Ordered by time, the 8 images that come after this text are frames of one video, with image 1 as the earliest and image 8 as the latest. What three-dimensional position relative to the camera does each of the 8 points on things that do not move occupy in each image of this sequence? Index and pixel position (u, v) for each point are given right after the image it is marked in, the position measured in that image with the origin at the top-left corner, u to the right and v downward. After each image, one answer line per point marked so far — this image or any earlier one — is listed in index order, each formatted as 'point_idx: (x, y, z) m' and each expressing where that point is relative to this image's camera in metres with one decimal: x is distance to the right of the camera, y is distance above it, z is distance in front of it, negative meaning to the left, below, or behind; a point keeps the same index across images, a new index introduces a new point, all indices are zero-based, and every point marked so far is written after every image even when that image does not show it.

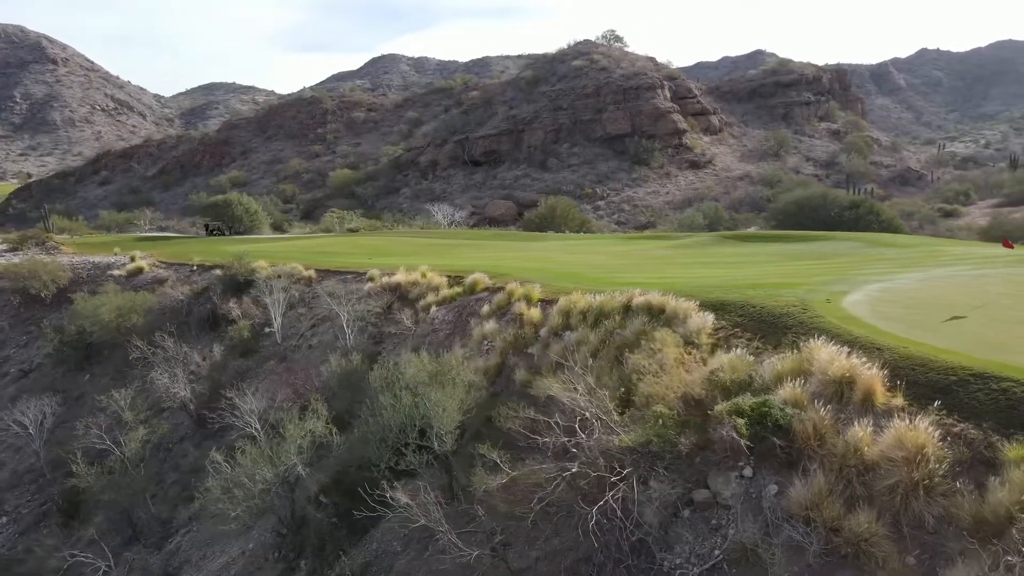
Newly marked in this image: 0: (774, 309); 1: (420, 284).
0: (+2.6, -0.2, +7.2) m
1: (-1.7, +0.1, +13.4) m
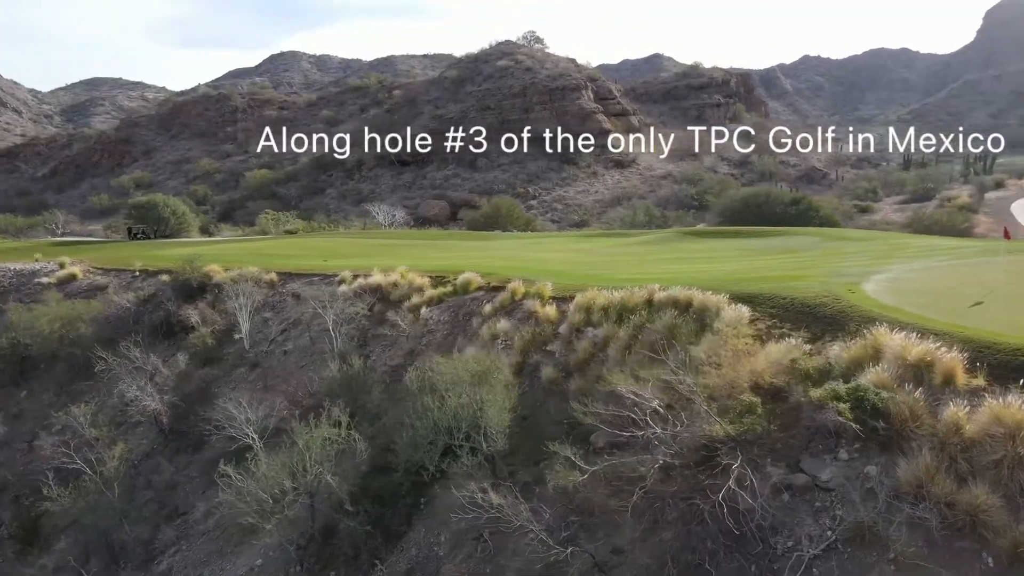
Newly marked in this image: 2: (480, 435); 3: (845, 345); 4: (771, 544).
0: (+3.1, -0.1, +7.5) m
1: (-2.0, +0.1, +13.2) m
2: (-0.3, -1.5, +7.3) m
3: (+2.8, -0.5, +6.1) m
4: (+1.7, -1.7, +4.9) m
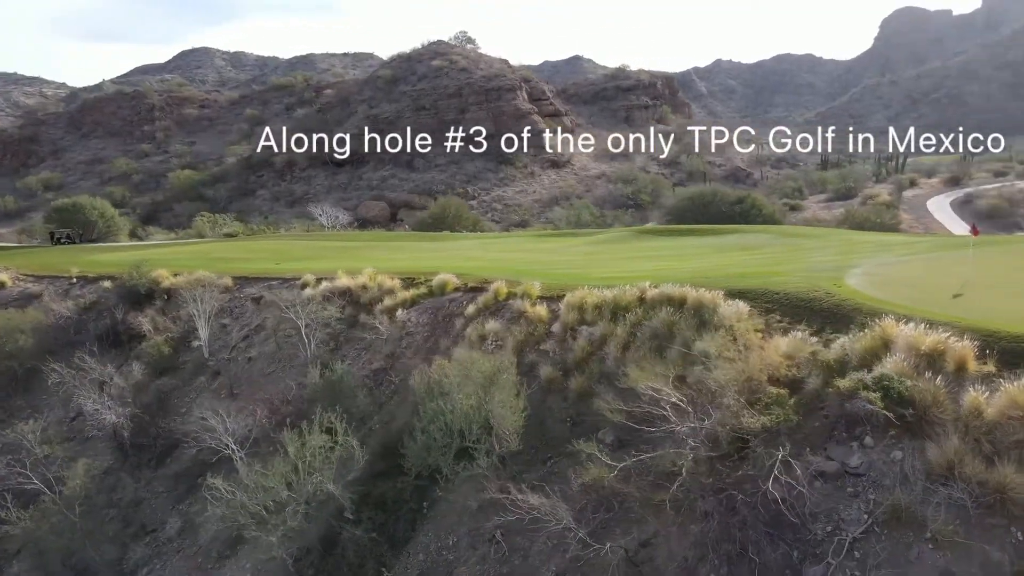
0: (+3.1, -0.1, +7.9) m
1: (-2.5, 0.0, +12.9) m
2: (-0.1, -1.5, +7.3) m
3: (+3.0, -0.4, +6.4) m
4: (+2.1, -1.7, +5.1) m
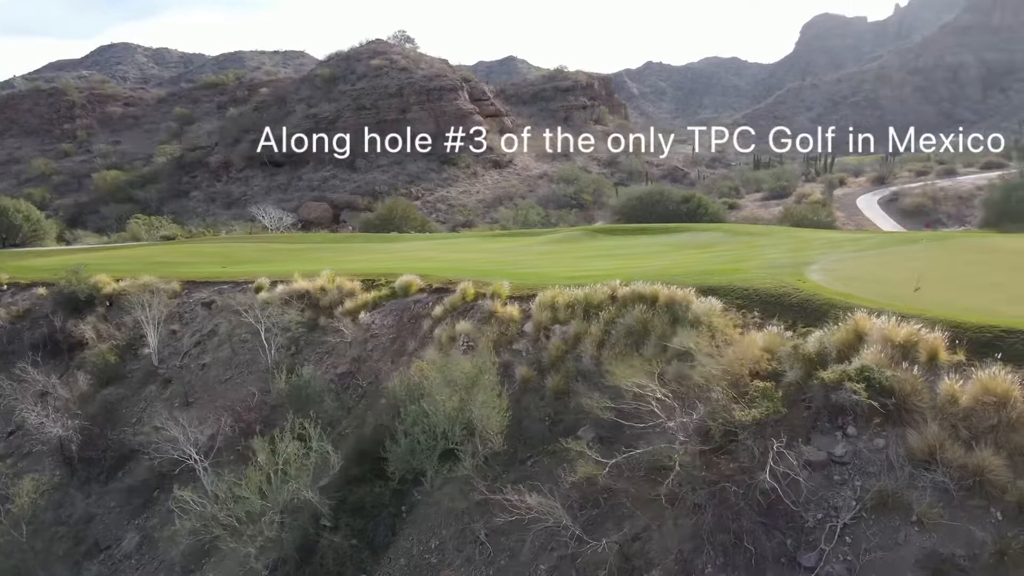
0: (+2.9, 0.0, +8.1) m
1: (-3.1, 0.0, +12.7) m
2: (-0.3, -1.5, +7.2) m
3: (+2.8, -0.4, +6.6) m
4: (+2.1, -1.7, +5.2) m
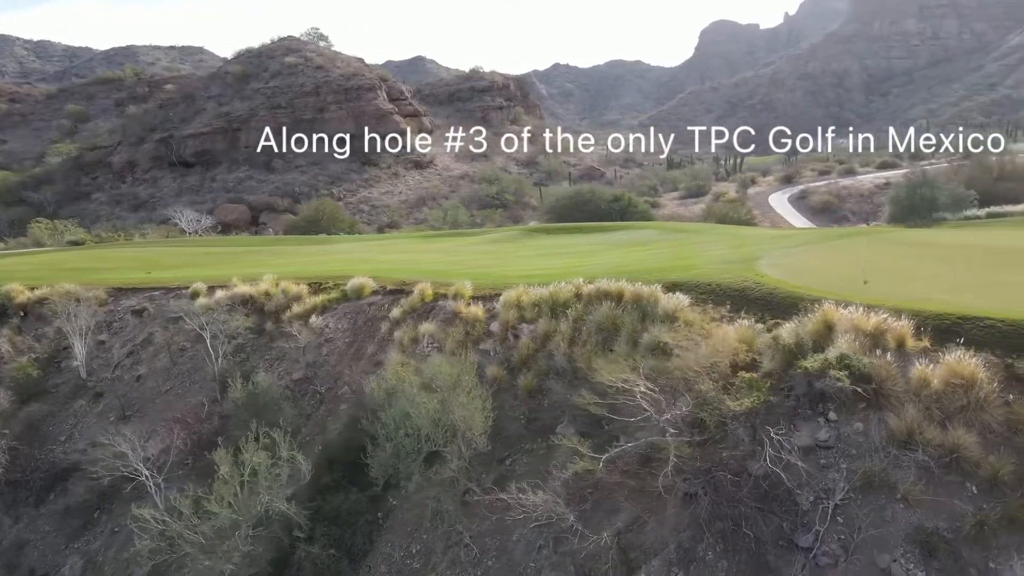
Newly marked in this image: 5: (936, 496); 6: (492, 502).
0: (+2.5, 0.0, +8.4) m
1: (-4.0, -0.1, +12.3) m
2: (-0.5, -1.5, +7.2) m
3: (+2.7, -0.3, +6.9) m
4: (+2.1, -1.6, +5.5) m
5: (+3.0, -1.5, +5.2) m
6: (-0.2, -2.1, +7.1) m
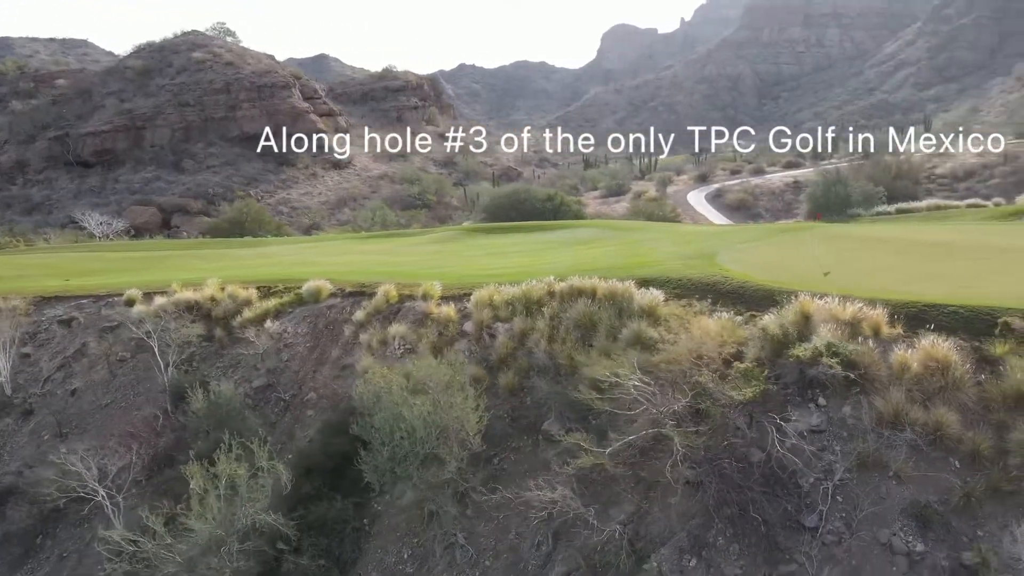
0: (+2.3, +0.1, +8.7) m
1: (-4.6, -0.2, +11.8) m
2: (-0.6, -1.5, +7.1) m
3: (+2.6, -0.3, +7.2) m
4: (+2.2, -1.5, +5.7) m
5: (+3.2, -1.4, +5.6) m
6: (-0.2, -2.1, +7.0) m
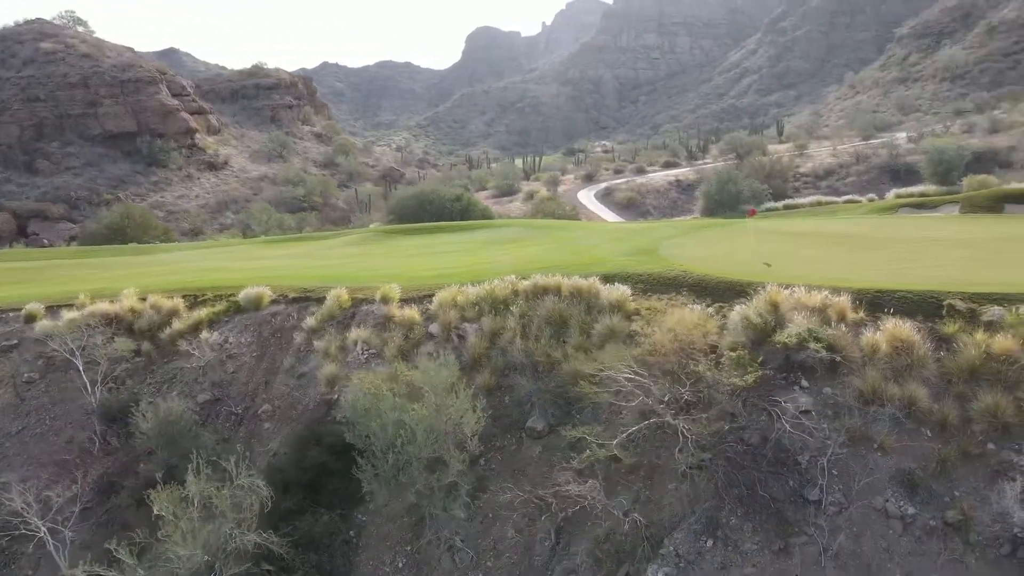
0: (+1.9, +0.2, +9.1) m
1: (-5.4, -0.3, +11.0) m
2: (-0.6, -1.5, +7.1) m
3: (+2.5, -0.2, +7.7) m
4: (+2.4, -1.5, +6.1) m
5: (+3.3, -1.3, +6.2) m
6: (-0.3, -2.1, +7.0) m
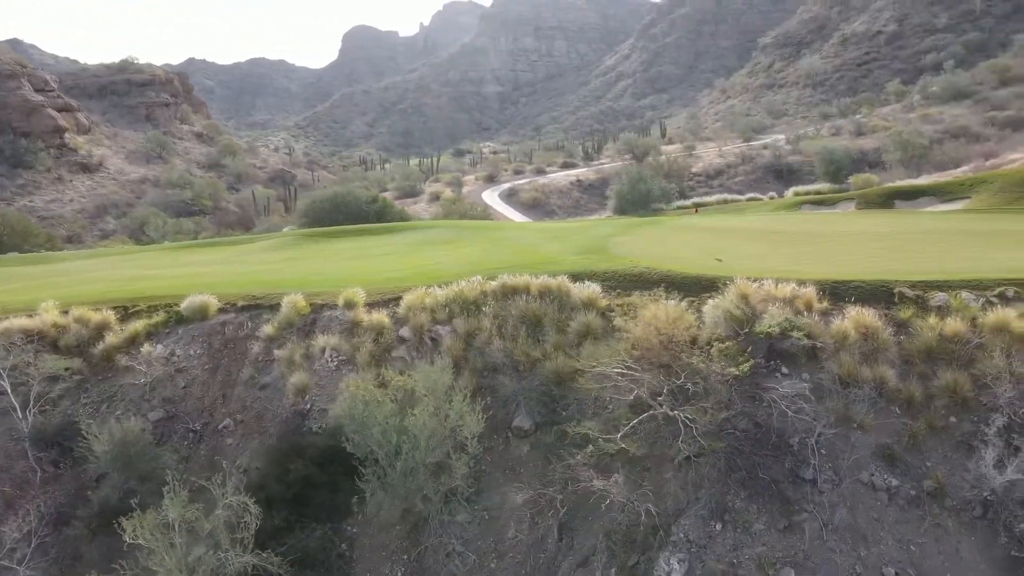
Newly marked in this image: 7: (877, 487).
0: (+1.5, +0.2, +9.4) m
1: (-6.0, -0.5, +10.1) m
2: (-0.6, -1.5, +7.0) m
3: (+2.3, -0.1, +8.1) m
4: (+2.5, -1.4, +6.5) m
5: (+3.4, -1.2, +6.7) m
6: (-0.3, -2.1, +7.0) m
7: (+3.1, -1.7, +6.3) m
